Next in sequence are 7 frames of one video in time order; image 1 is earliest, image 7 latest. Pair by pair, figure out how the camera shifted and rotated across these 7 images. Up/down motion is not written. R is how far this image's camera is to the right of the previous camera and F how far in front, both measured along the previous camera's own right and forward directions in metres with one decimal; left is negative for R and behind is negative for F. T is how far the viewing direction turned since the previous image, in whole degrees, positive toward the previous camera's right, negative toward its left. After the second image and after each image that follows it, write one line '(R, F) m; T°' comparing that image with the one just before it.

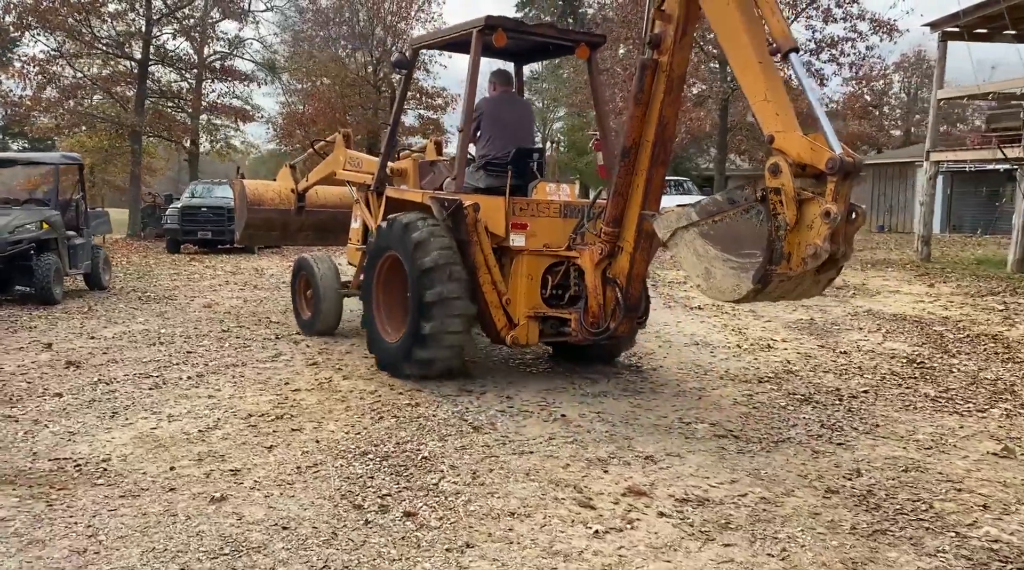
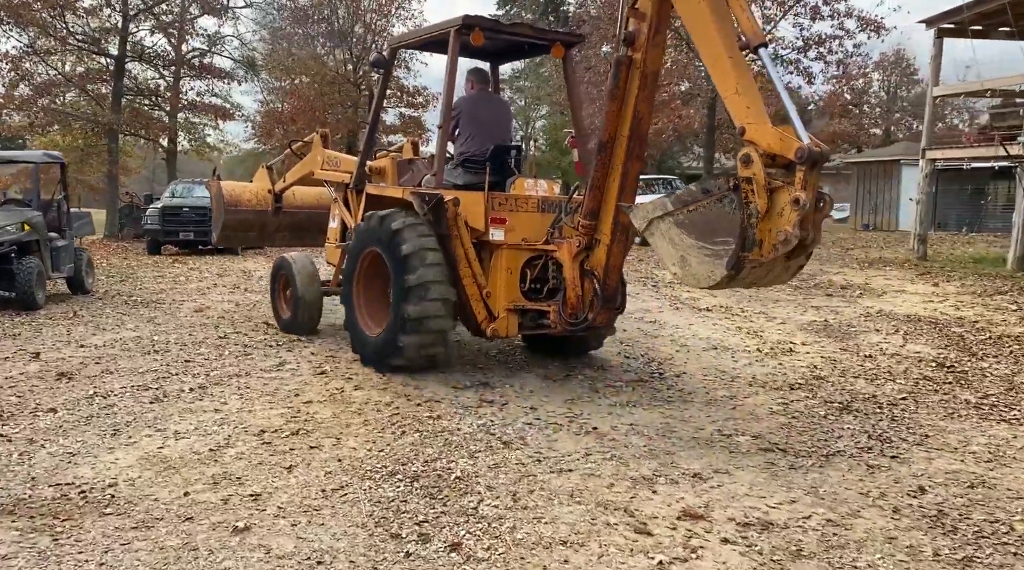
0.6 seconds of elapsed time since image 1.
(-0.3, +0.3) m; +1°
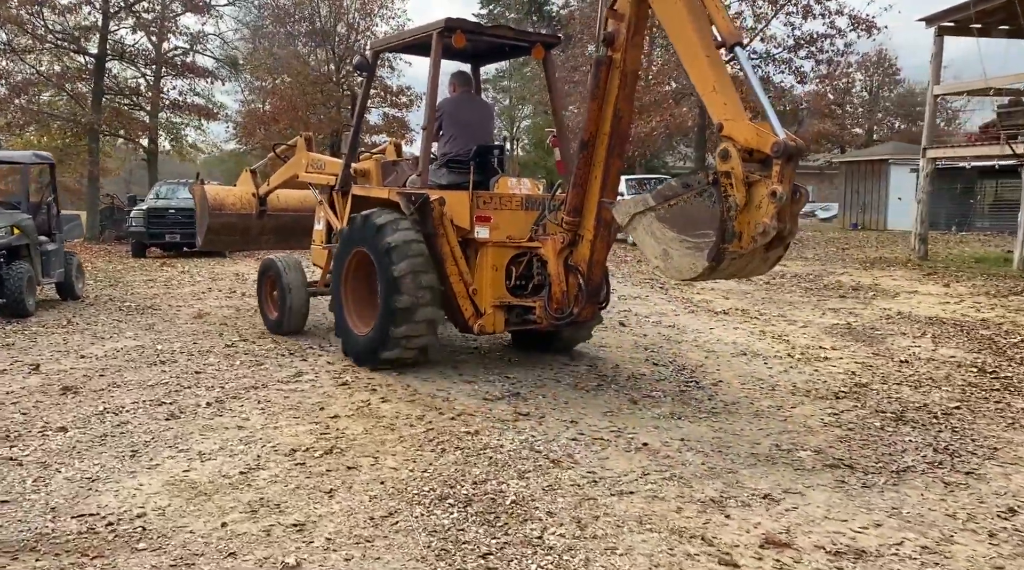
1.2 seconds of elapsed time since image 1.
(-0.3, +0.3) m; +1°
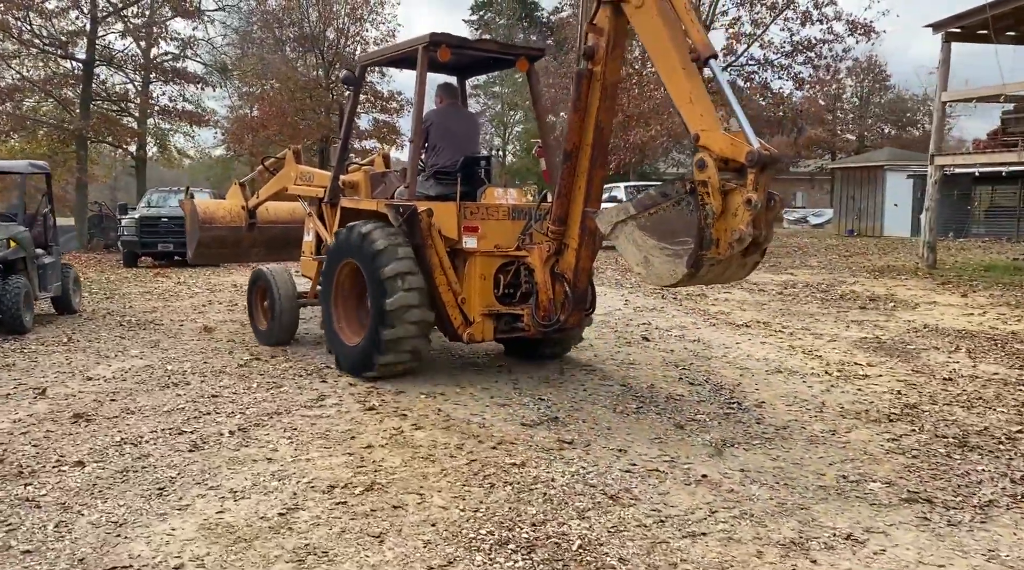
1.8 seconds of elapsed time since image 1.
(-0.3, +0.3) m; +1°
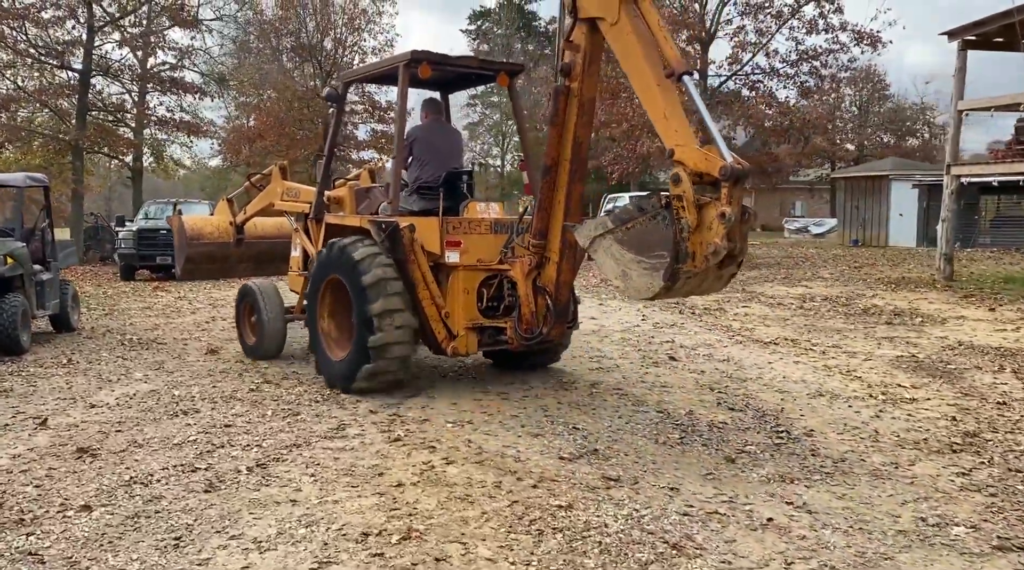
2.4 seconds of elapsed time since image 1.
(-0.2, +0.3) m; 0°
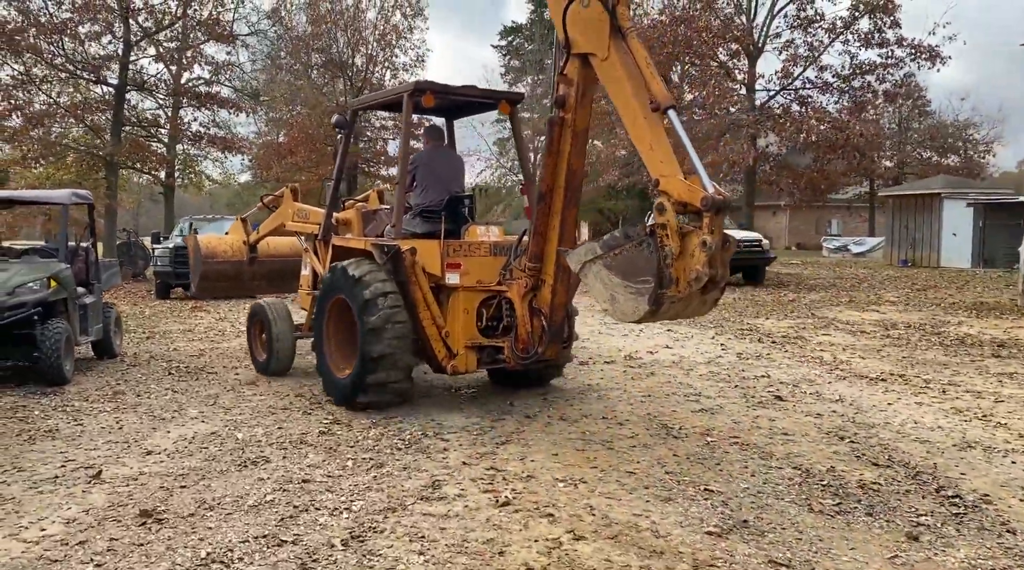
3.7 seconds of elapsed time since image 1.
(-0.5, +0.7) m; -1°
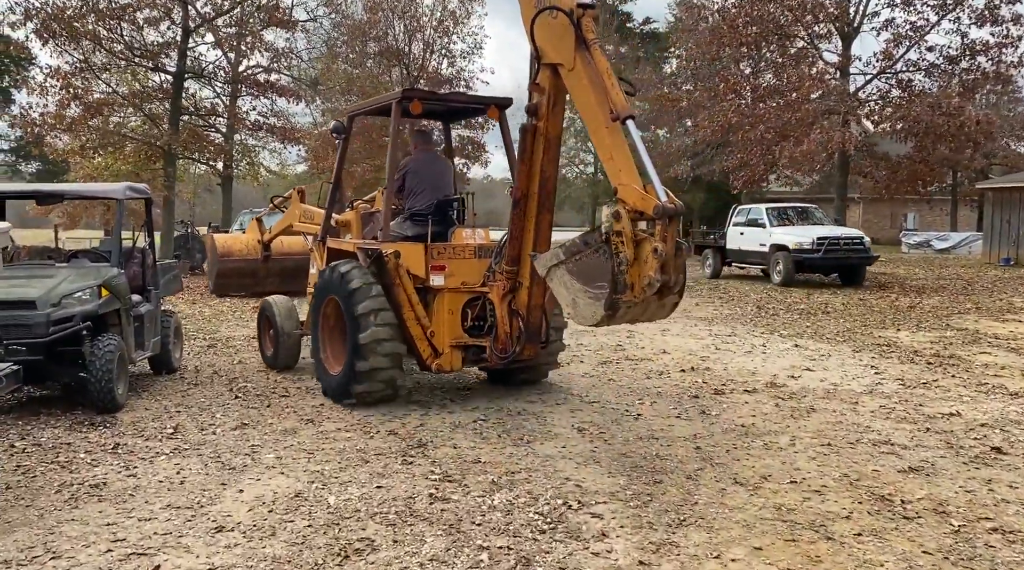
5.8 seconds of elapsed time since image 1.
(-0.6, +1.3) m; -3°
